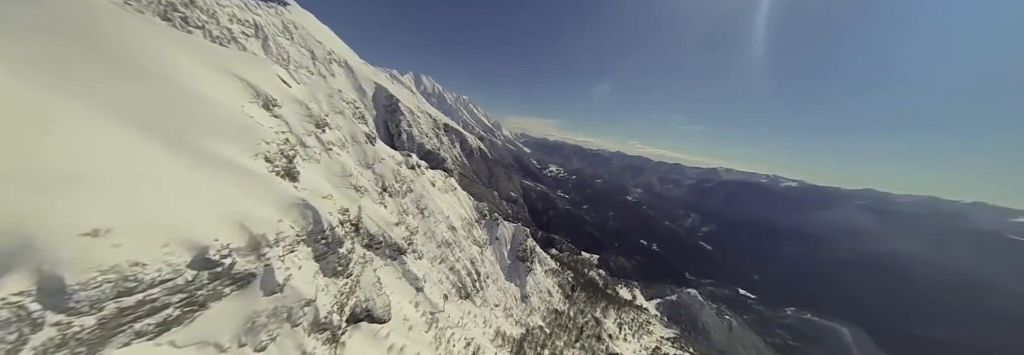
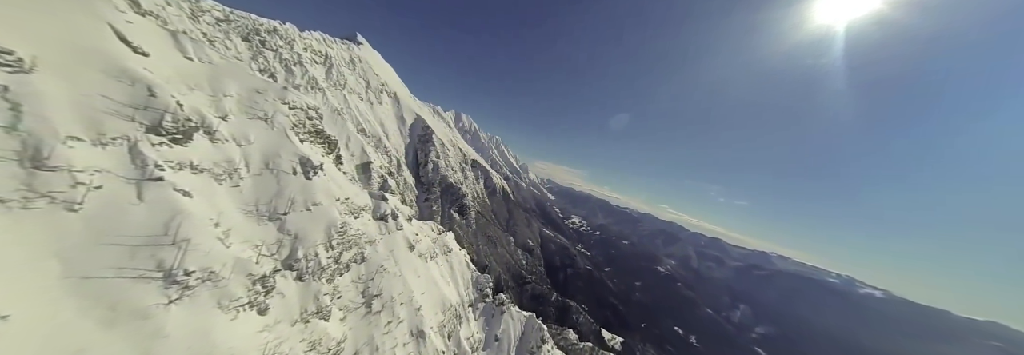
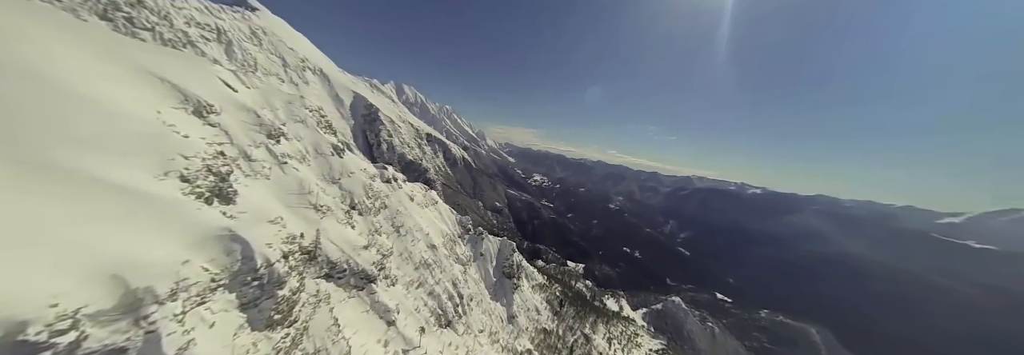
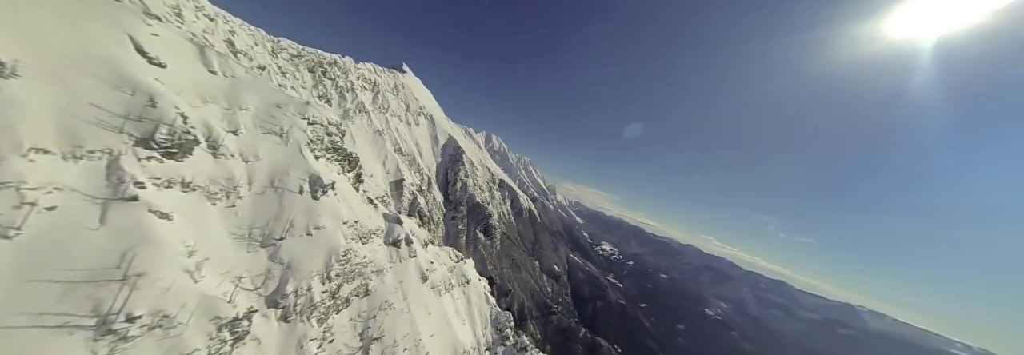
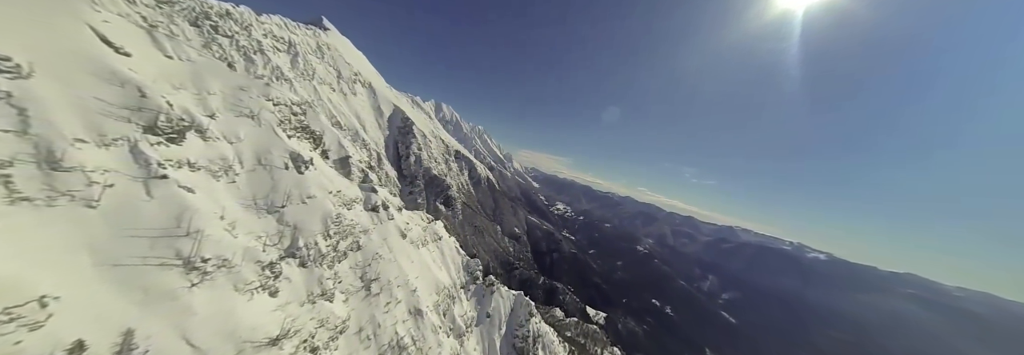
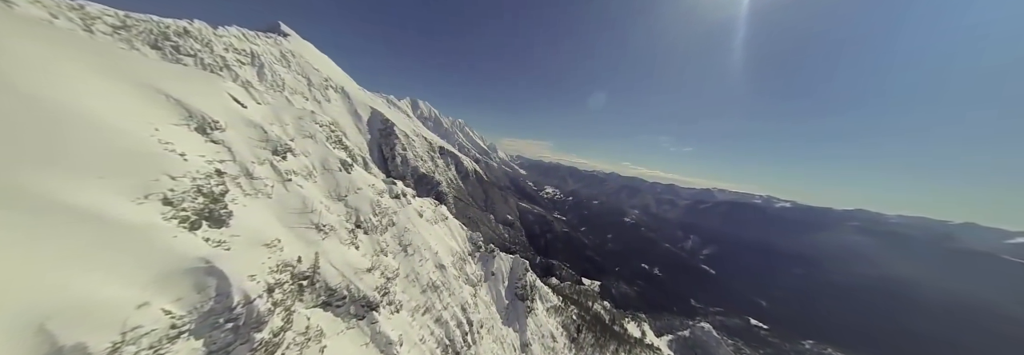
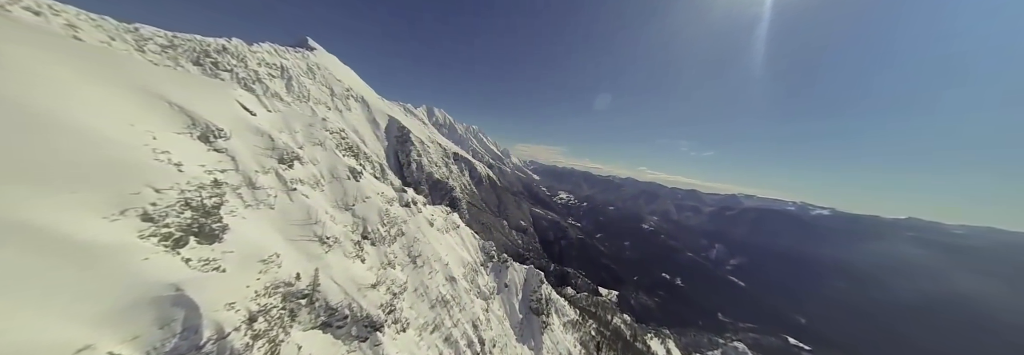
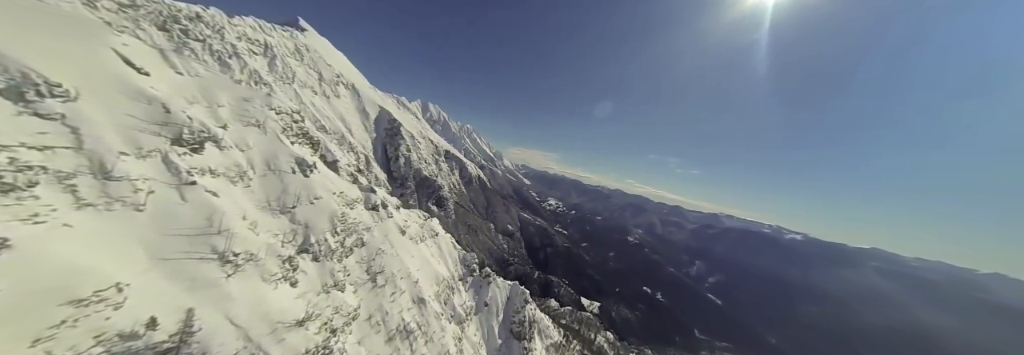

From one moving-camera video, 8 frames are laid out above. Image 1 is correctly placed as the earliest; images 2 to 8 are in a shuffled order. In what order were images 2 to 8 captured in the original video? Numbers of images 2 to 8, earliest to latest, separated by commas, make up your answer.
3, 6, 7, 8, 5, 2, 4
